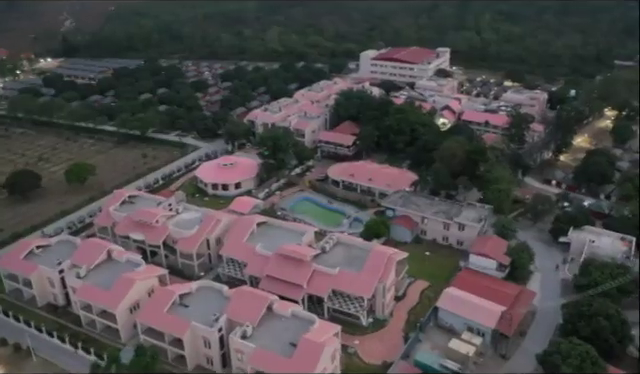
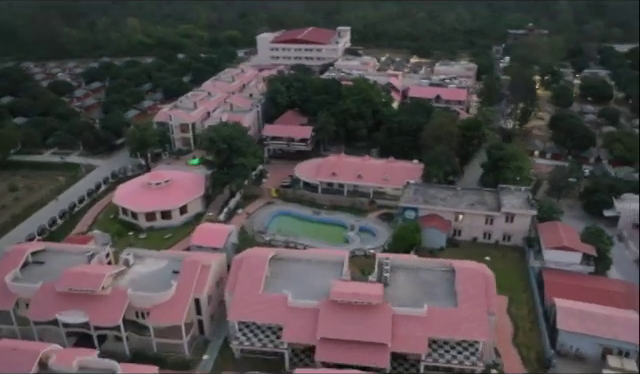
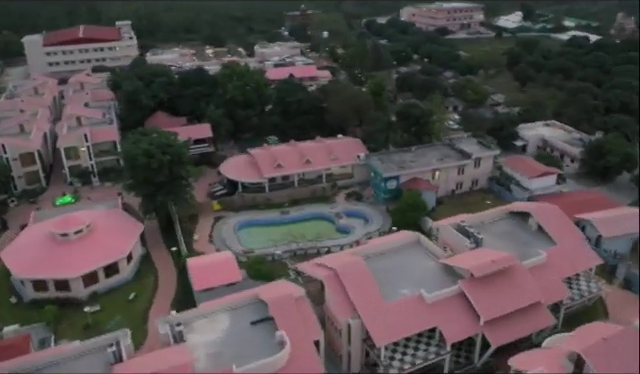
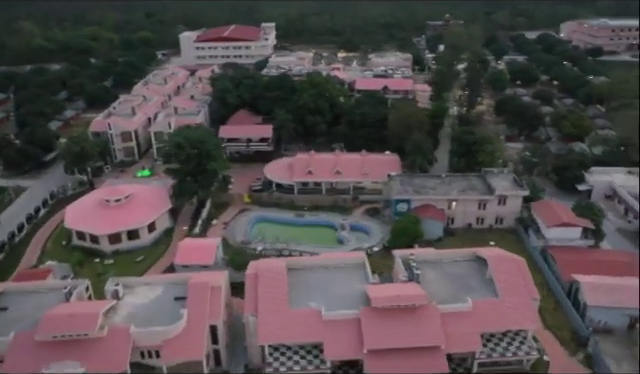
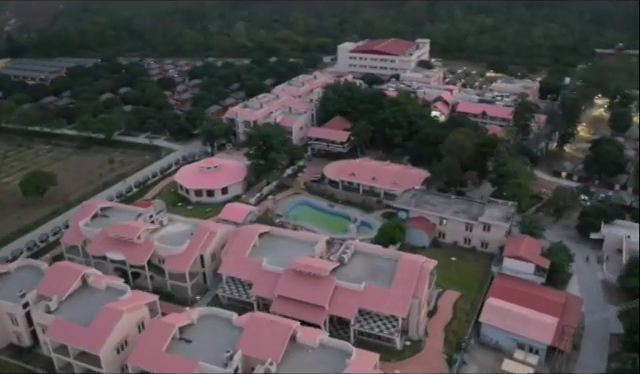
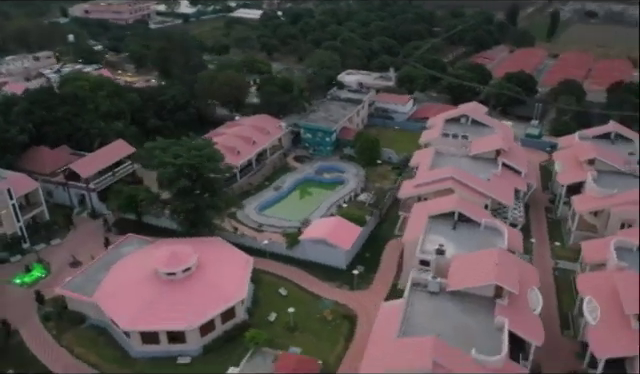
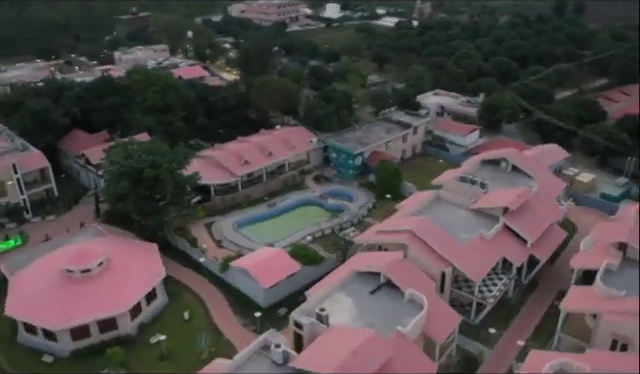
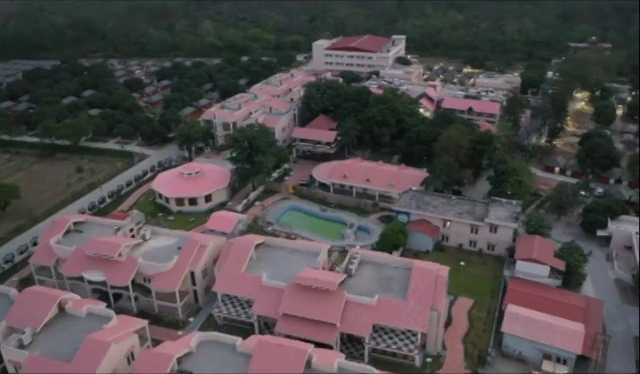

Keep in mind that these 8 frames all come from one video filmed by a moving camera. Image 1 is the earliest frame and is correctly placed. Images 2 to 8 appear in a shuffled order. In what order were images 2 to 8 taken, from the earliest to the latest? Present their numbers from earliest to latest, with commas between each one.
5, 8, 2, 4, 3, 7, 6
